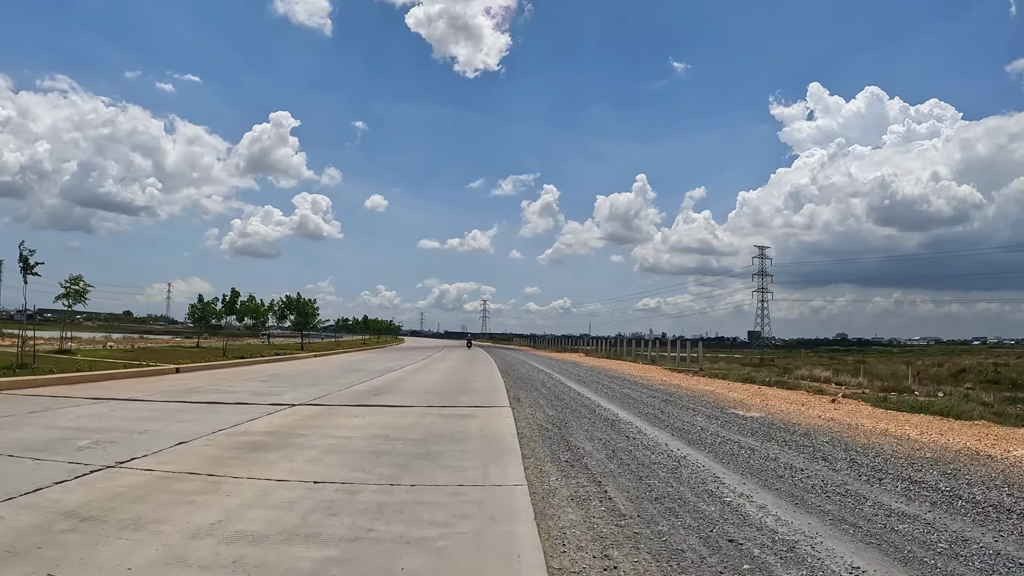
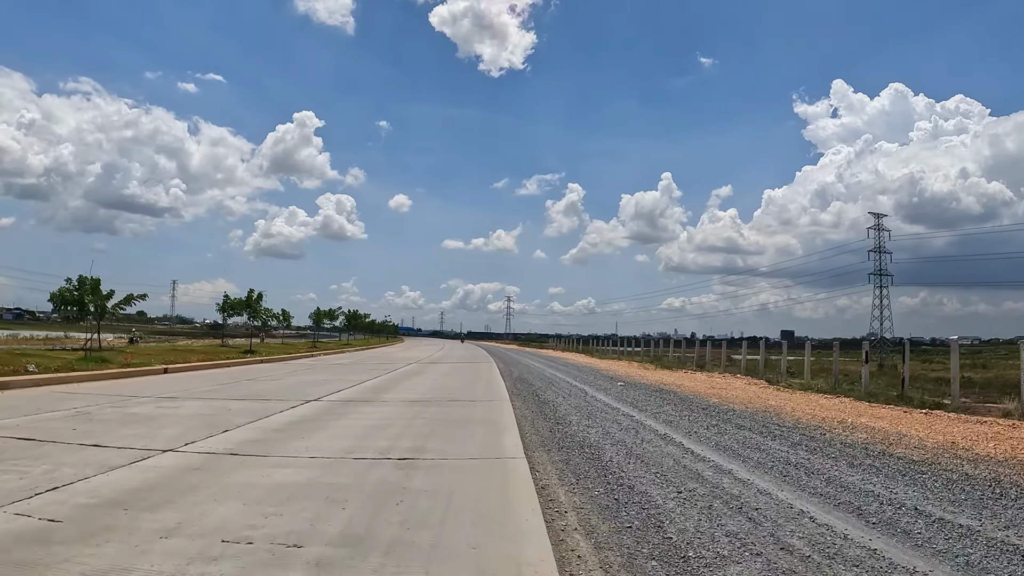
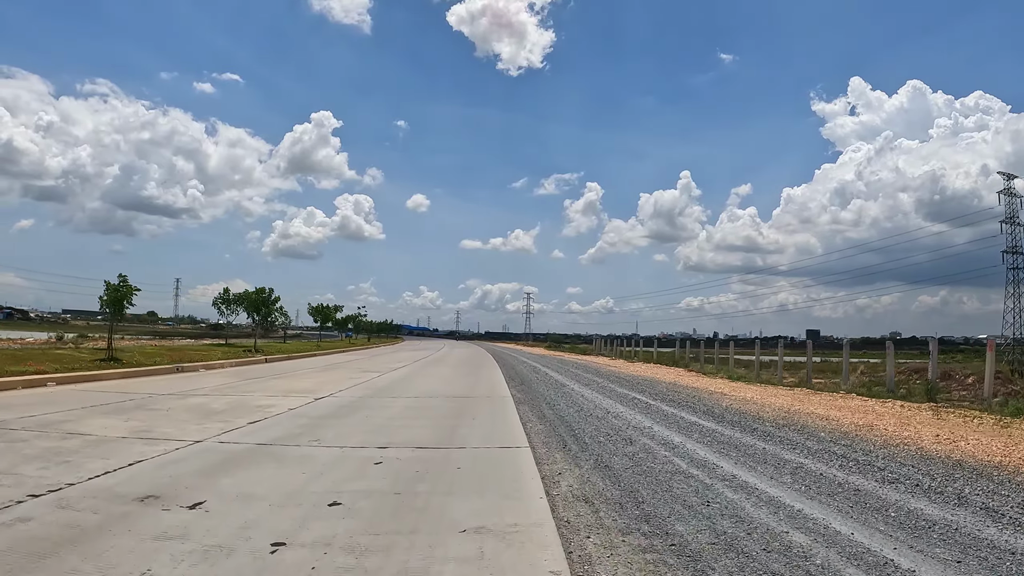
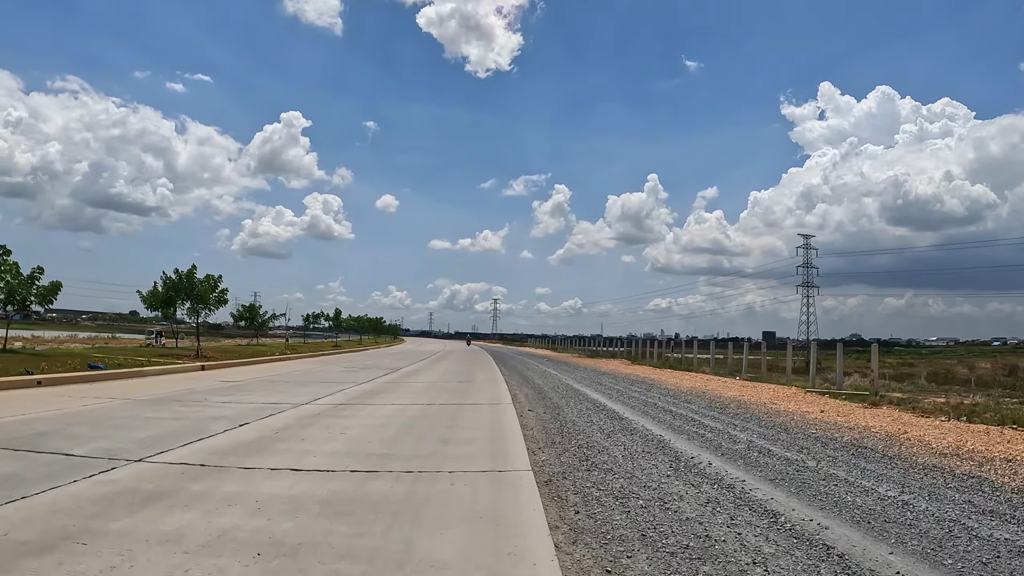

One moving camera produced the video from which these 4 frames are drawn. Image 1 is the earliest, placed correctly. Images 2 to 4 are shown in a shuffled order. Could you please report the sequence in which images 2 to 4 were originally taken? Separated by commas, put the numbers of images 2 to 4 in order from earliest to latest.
4, 2, 3
